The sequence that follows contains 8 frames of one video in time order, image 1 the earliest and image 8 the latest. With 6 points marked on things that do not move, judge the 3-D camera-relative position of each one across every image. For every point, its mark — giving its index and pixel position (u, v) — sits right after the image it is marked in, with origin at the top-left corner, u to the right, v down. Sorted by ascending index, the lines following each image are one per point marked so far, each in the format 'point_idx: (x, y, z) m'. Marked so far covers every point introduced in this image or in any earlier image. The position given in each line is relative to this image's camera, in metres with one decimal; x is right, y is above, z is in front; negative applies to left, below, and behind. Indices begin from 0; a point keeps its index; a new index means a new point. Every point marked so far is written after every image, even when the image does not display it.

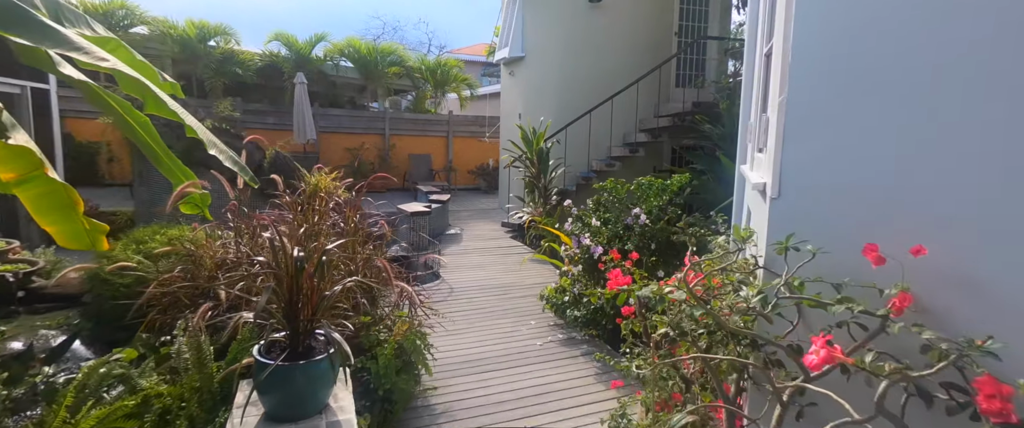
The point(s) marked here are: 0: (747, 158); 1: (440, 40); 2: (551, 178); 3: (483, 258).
0: (+1.1, +0.3, +2.3) m
1: (-2.6, +6.3, +17.7) m
2: (+0.5, +0.5, +6.4) m
3: (-0.4, -0.5, +5.8) m
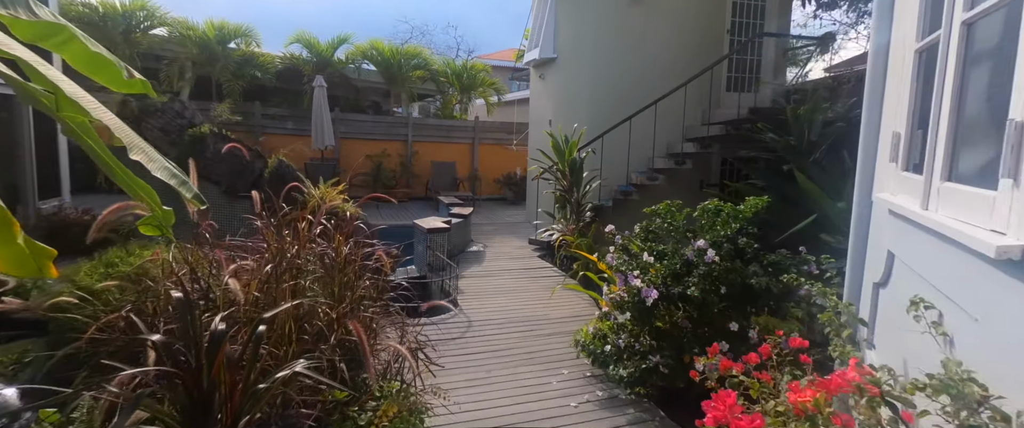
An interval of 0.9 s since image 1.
0: (+1.2, +0.1, +1.6) m
1: (-1.5, +6.0, +17.2) m
2: (+0.8, +0.3, +5.7) m
3: (-0.1, -0.7, +5.1) m
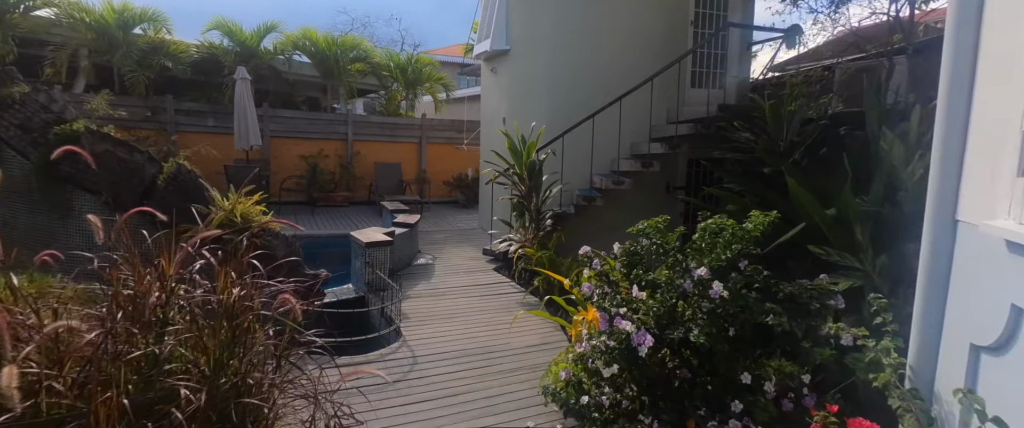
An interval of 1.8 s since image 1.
0: (+1.1, 0.0, +1.1) m
1: (-3.2, +5.9, +16.4) m
2: (+0.3, +0.2, +5.1) m
3: (-0.5, -0.8, +4.5) m
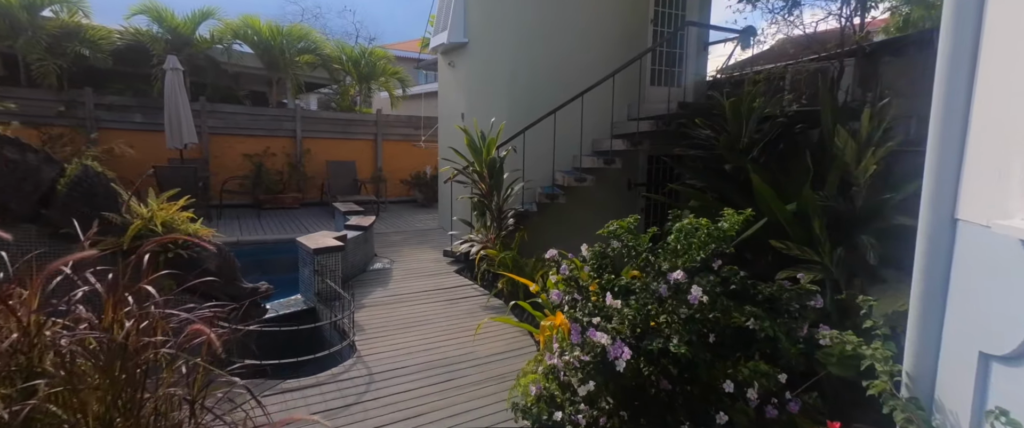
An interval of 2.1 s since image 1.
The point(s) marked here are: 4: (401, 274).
0: (+1.0, 0.0, +1.0) m
1: (-4.6, +5.9, +15.8) m
2: (-0.1, +0.2, +4.9) m
3: (-0.8, -0.8, +4.2) m
4: (-1.2, -0.6, +5.3) m
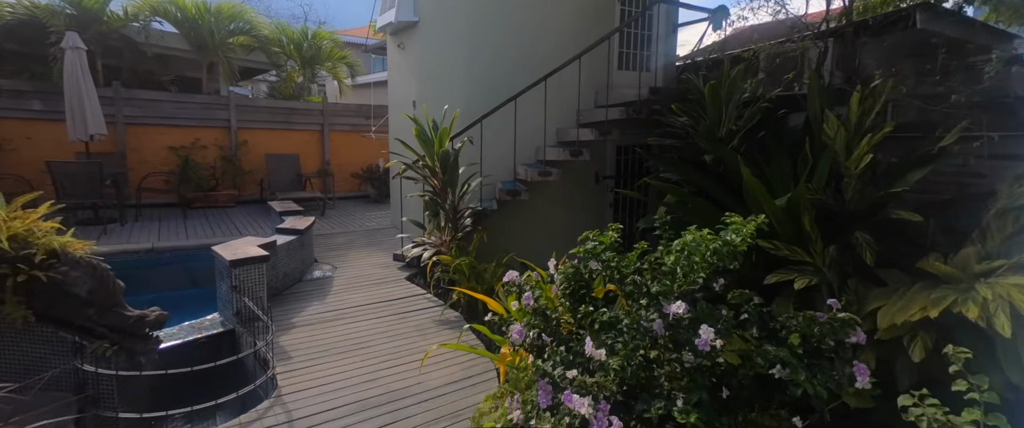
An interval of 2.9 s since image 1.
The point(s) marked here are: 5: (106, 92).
0: (+1.0, -0.1, +0.5) m
1: (-5.9, +6.0, +14.8) m
2: (-0.4, +0.2, +4.4) m
3: (-1.2, -0.8, +3.7) m
4: (-1.6, -0.6, +4.7) m
5: (-6.1, +1.8, +7.3) m
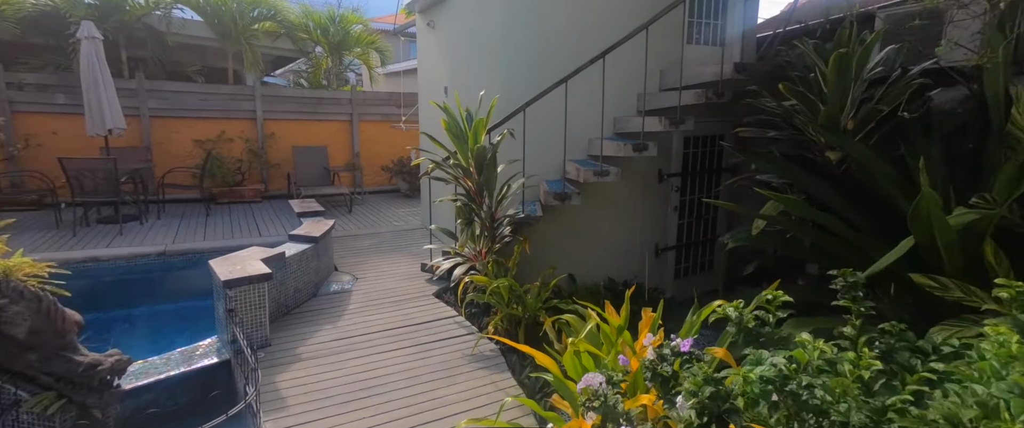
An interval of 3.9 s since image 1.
0: (+1.0, -0.2, -0.3) m
1: (-4.7, +6.2, +14.3) m
2: (-0.1, +0.1, +3.6) m
3: (-0.8, -0.9, +3.0) m
4: (-1.2, -0.7, +4.0) m
5: (-5.5, +1.9, +6.9) m
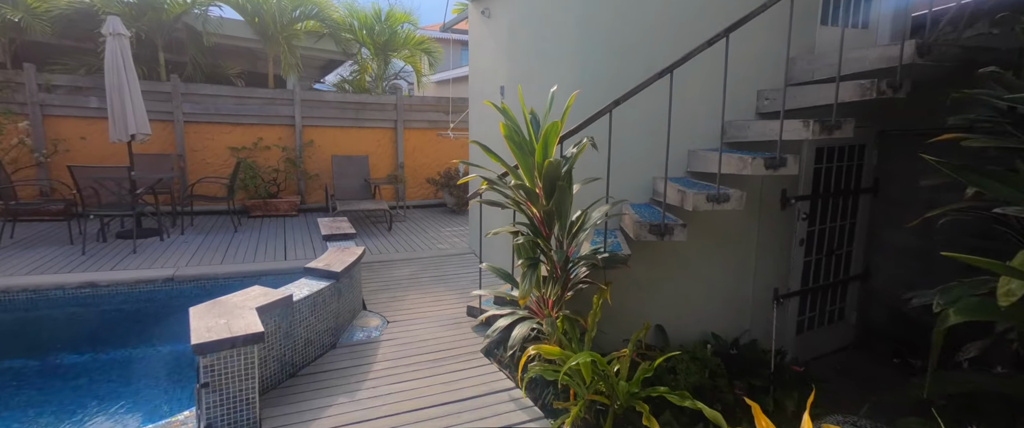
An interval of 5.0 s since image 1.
0: (+1.1, -0.4, -1.4) m
1: (-3.1, +5.9, +13.8) m
2: (+0.3, -0.1, +2.6) m
3: (-0.5, -1.1, +2.1) m
4: (-0.8, -0.9, +3.1) m
5: (-4.6, +1.7, +6.5) m
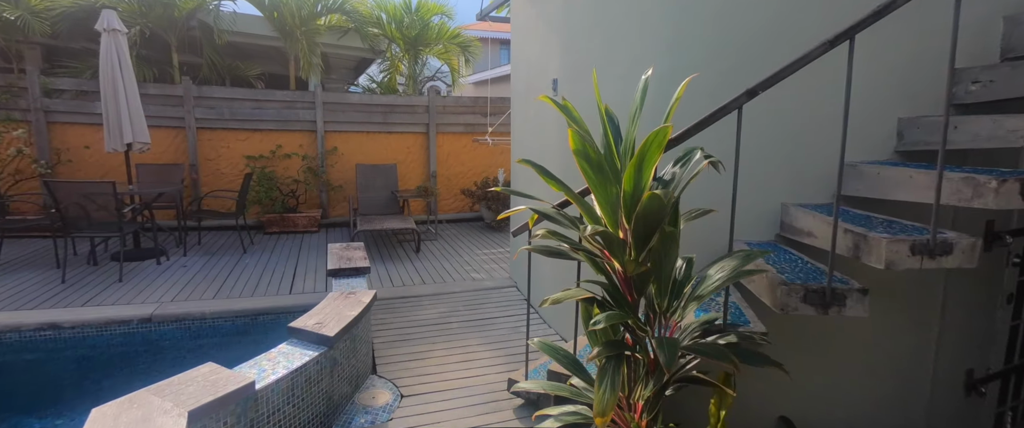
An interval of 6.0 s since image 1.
0: (+1.0, -0.6, -2.5) m
1: (-2.0, +5.7, +13.0) m
2: (+0.6, -0.3, +1.6) m
3: (-0.3, -1.3, +1.1) m
4: (-0.5, -1.1, +2.2) m
5: (-4.1, +1.5, +5.9) m
